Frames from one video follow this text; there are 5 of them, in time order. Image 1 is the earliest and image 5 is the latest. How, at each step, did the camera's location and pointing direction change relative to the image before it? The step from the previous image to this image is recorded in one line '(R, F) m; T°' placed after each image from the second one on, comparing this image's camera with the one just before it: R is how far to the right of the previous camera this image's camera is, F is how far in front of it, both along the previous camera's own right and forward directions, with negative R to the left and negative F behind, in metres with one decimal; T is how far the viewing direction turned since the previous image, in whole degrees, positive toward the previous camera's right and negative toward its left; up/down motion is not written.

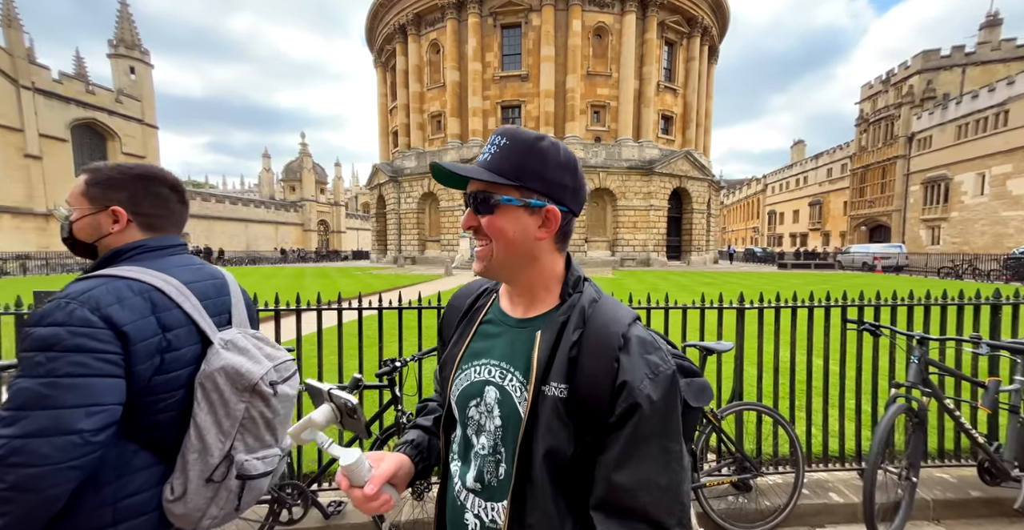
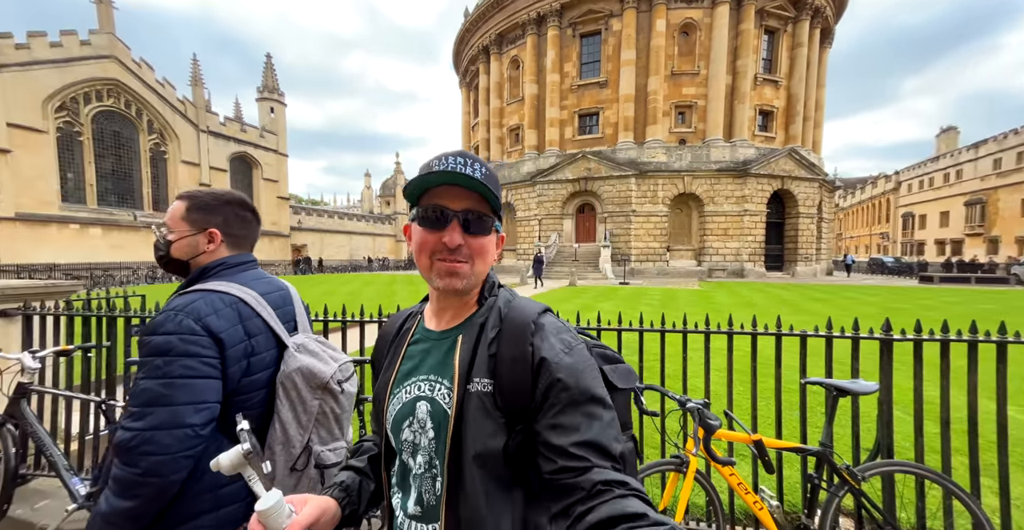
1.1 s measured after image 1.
(+0.4, 0.0) m; -14°
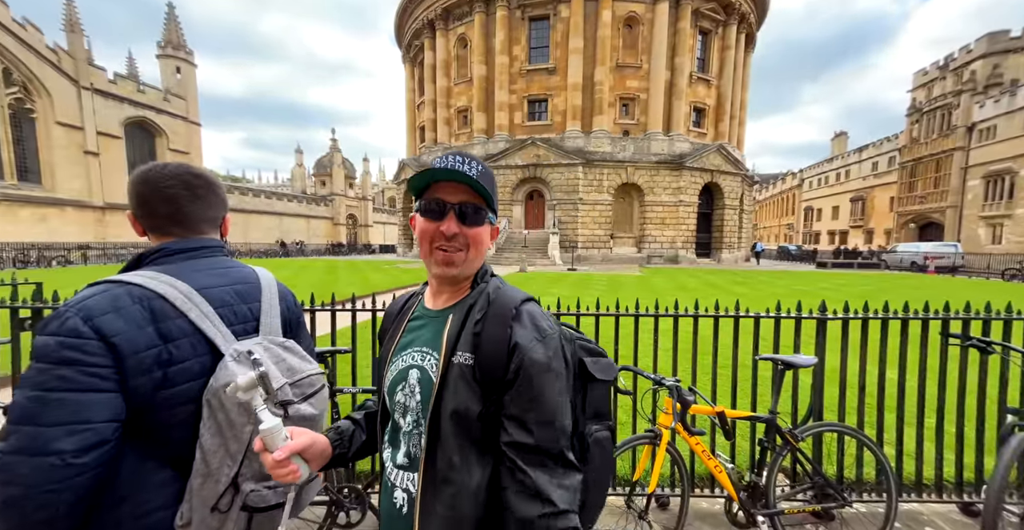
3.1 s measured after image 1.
(-0.3, +0.1) m; +10°
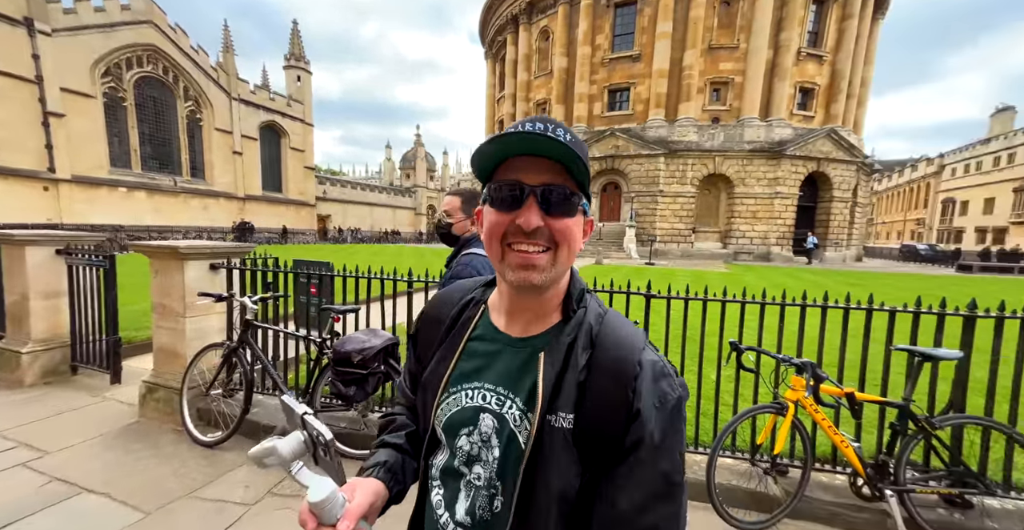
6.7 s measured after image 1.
(+0.3, -0.1) m; -12°
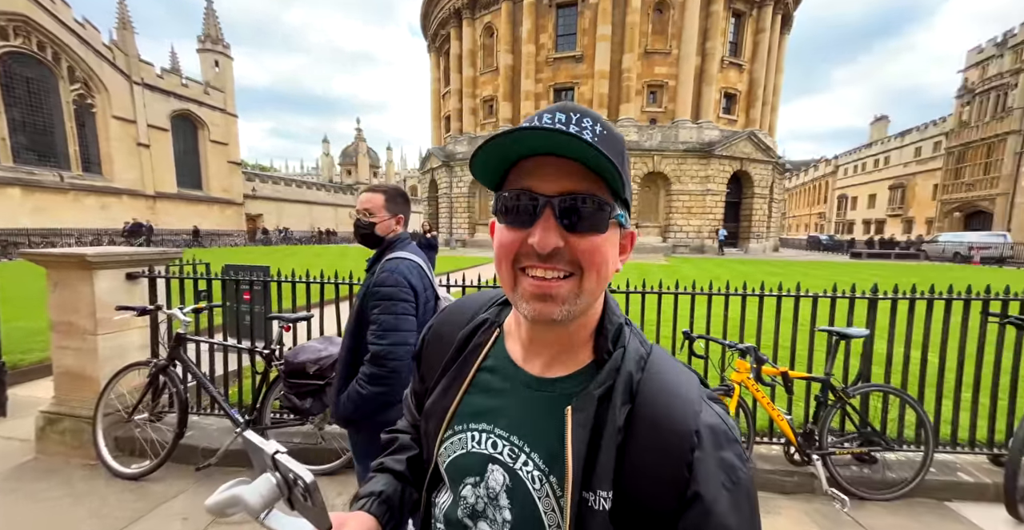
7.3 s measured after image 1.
(-0.3, +0.1) m; +9°
